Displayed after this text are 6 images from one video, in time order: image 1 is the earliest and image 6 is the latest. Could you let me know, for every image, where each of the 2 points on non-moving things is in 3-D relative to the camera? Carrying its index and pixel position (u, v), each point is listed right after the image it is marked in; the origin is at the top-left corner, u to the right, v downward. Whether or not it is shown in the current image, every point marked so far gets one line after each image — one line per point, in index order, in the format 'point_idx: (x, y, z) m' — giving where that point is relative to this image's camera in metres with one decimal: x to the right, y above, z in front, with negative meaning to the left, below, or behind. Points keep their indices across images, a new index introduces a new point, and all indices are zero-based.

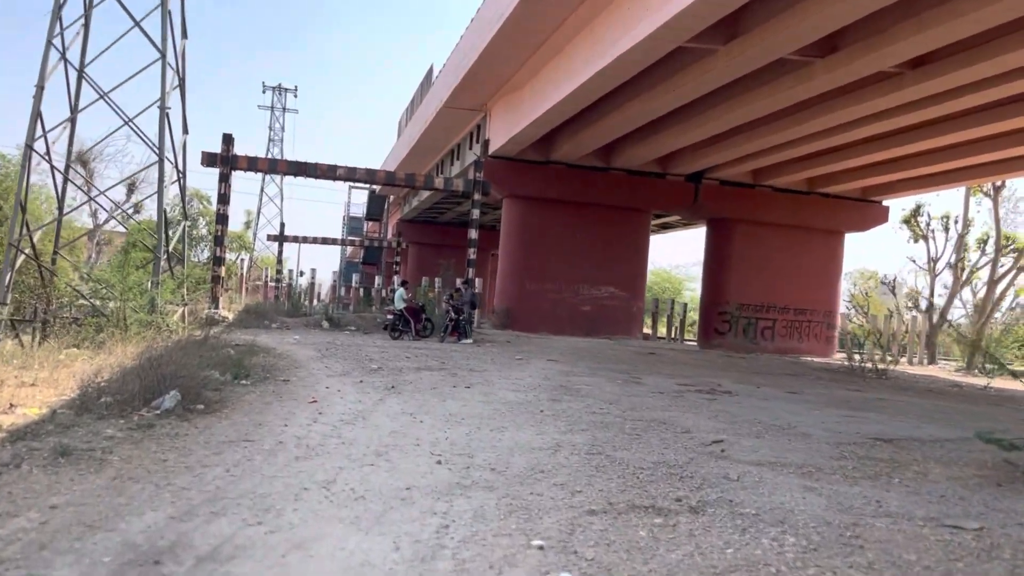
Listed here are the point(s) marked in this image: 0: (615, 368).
0: (+1.7, -1.4, +14.2) m
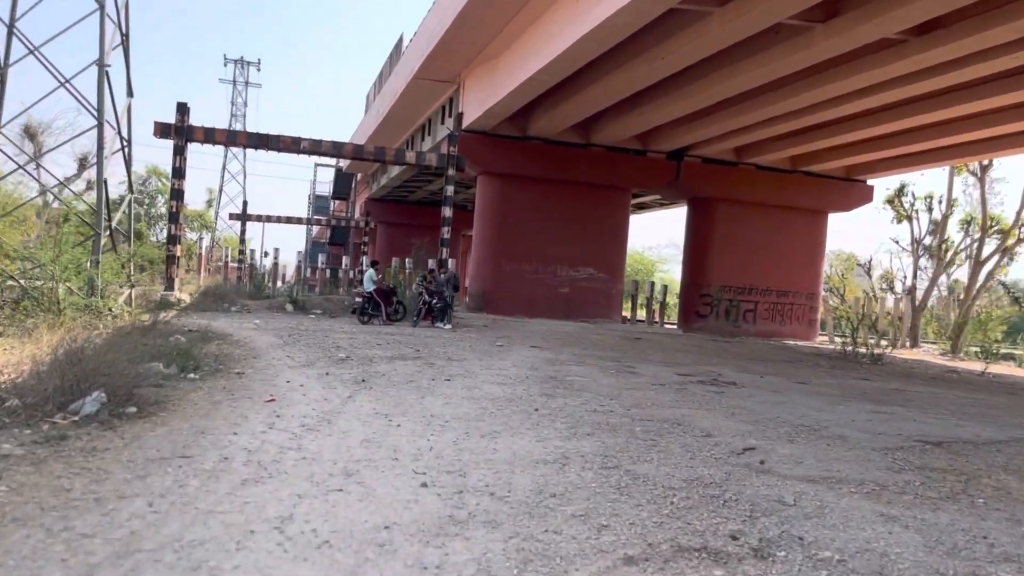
0: (+1.4, -1.1, +13.2) m
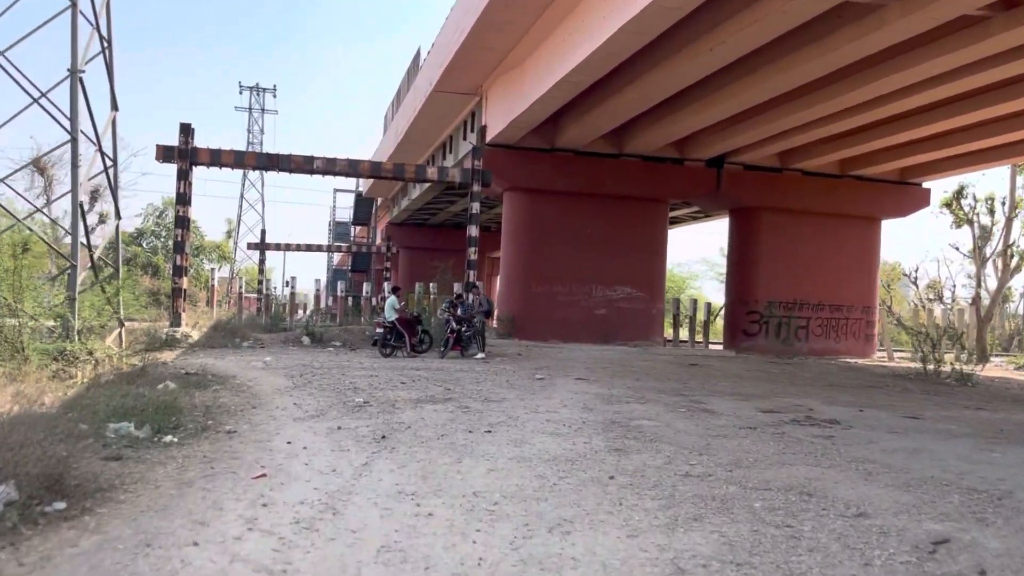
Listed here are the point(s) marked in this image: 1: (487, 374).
0: (+2.0, -1.4, +11.3) m
1: (-0.4, -1.3, +12.6) m
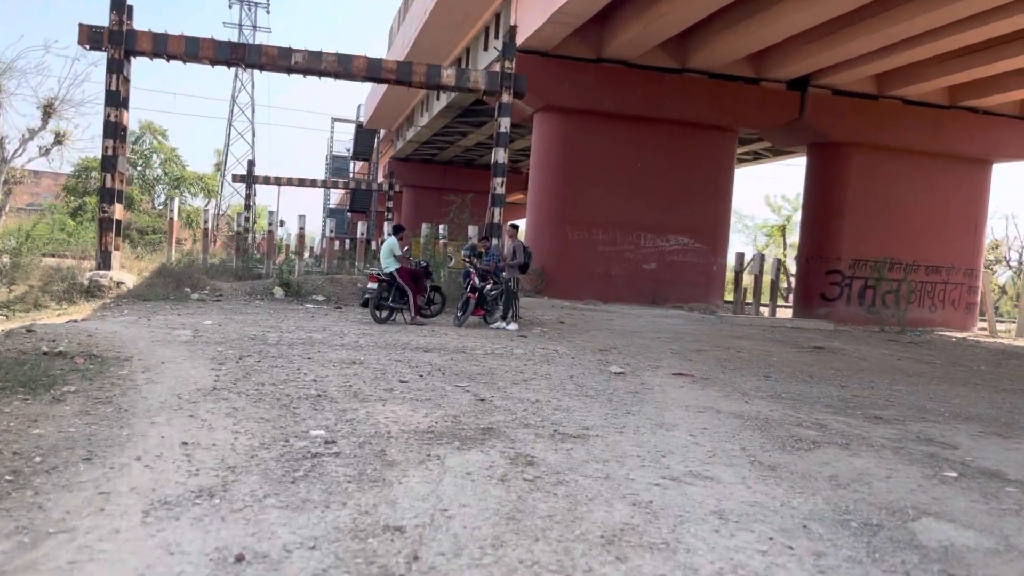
0: (+2.6, -0.9, +6.9) m
1: (+0.2, -0.7, +8.1) m
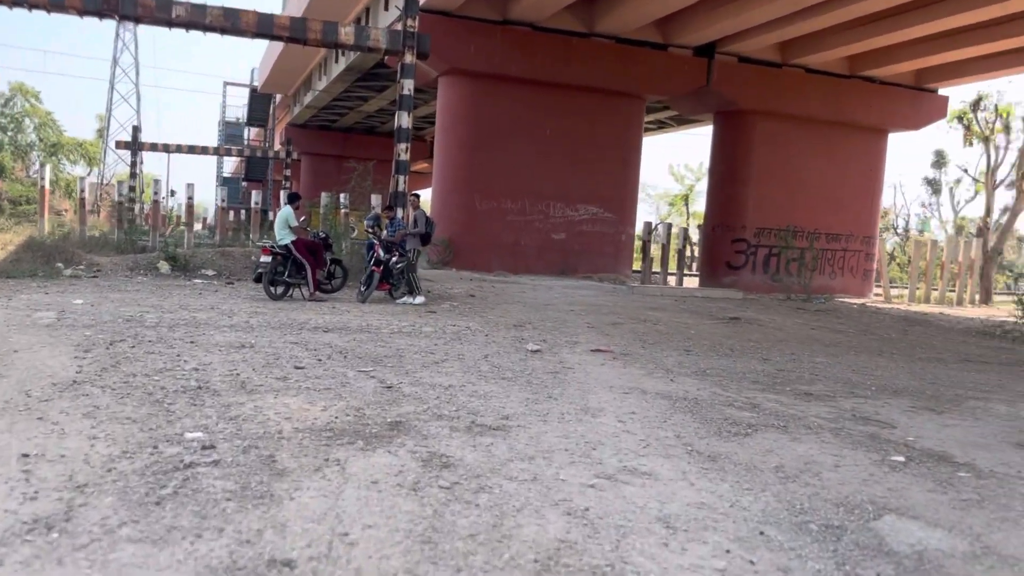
0: (+1.9, -0.7, +6.5) m
1: (-0.6, -0.5, +7.5) m
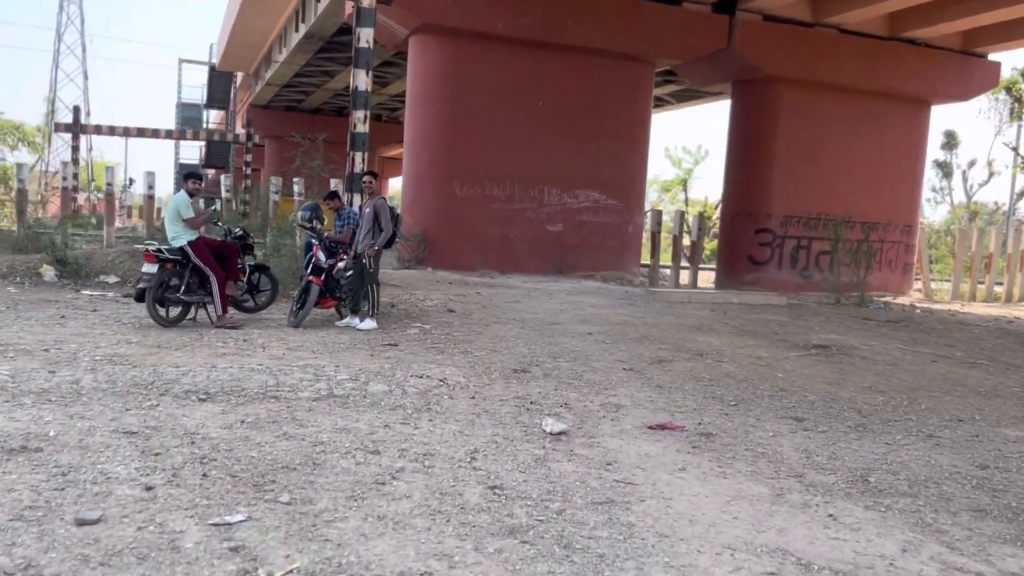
0: (+2.0, -0.9, +3.5) m
1: (-0.6, -0.7, +4.4) m
